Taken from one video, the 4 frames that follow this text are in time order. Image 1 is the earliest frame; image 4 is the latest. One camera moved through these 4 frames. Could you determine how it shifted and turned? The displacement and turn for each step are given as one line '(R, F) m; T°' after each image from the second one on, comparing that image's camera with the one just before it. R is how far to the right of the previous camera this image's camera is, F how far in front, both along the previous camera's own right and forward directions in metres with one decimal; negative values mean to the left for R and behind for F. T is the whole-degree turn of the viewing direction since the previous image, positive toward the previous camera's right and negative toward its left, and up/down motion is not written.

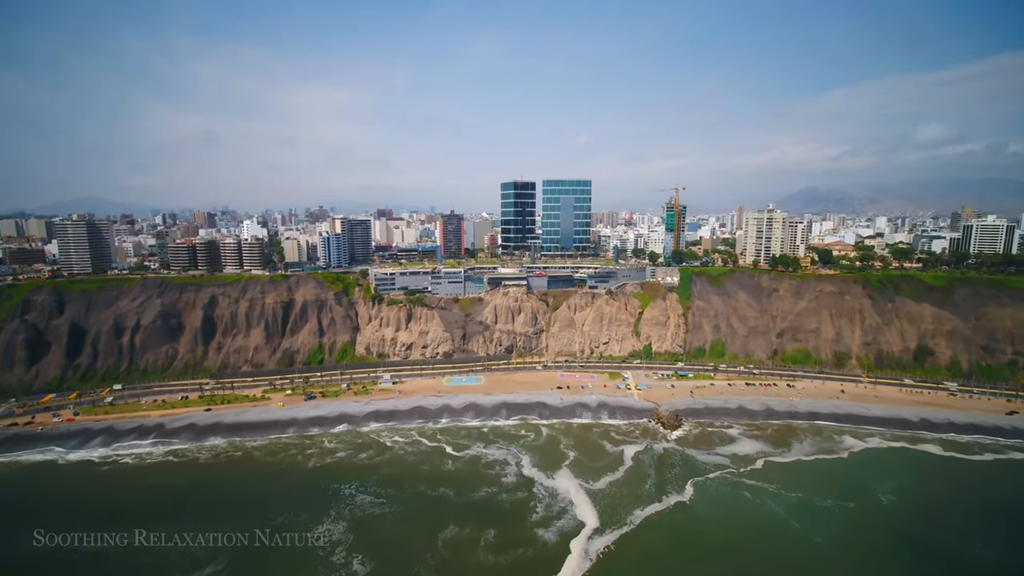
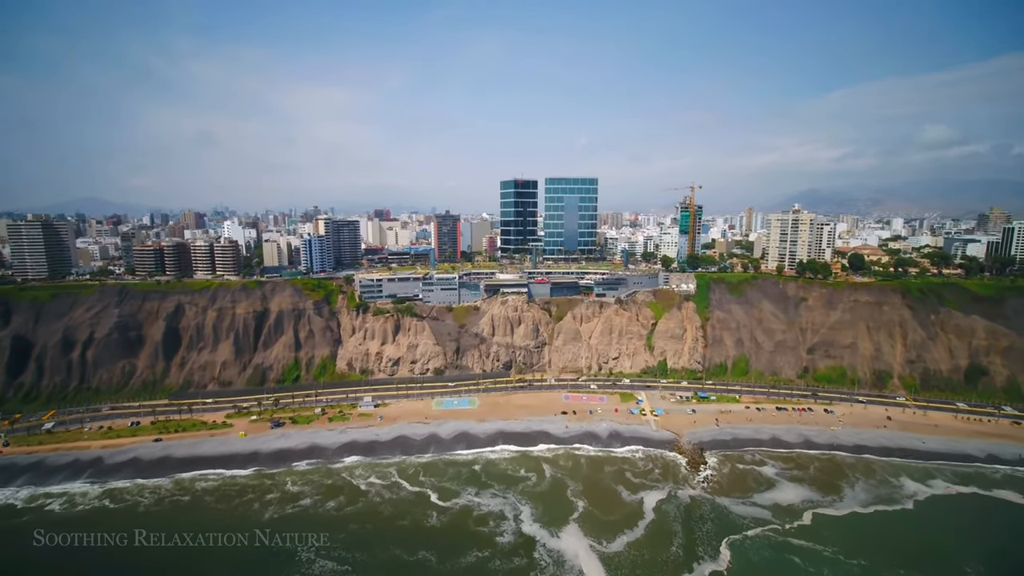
(+0.3, +7.4) m; 0°
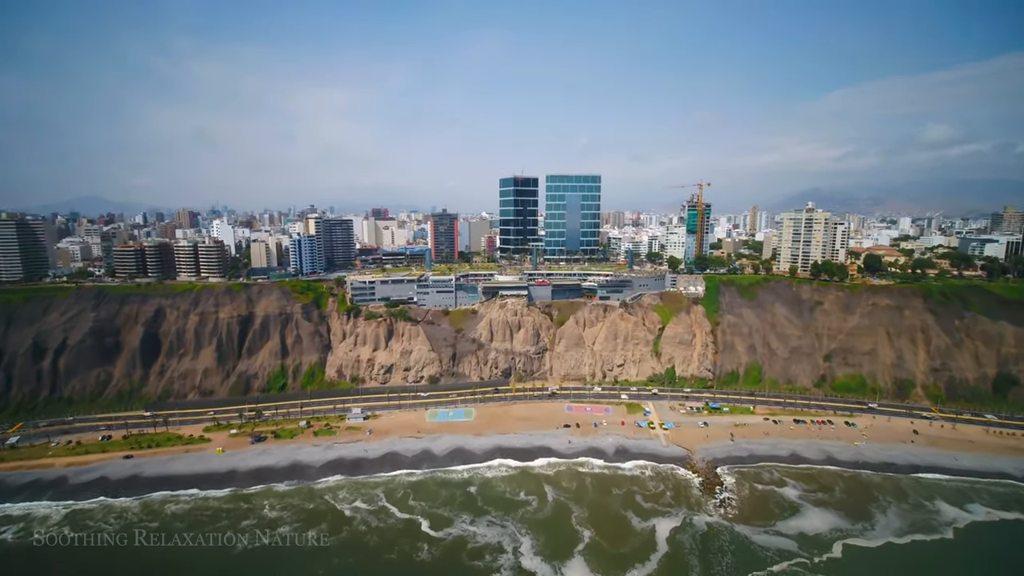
(+0.1, +3.5) m; 0°
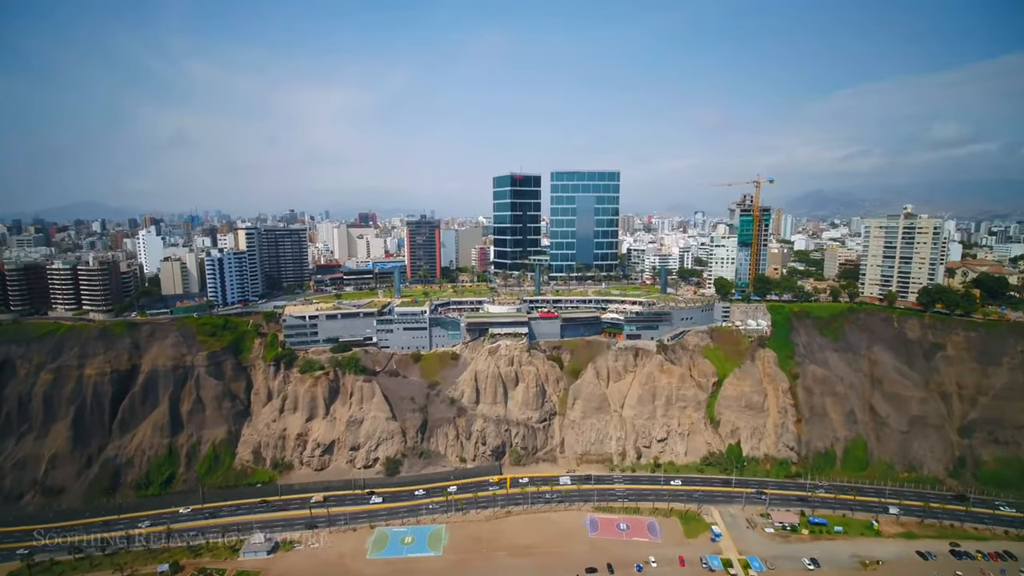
(+0.6, +18.5) m; 0°
